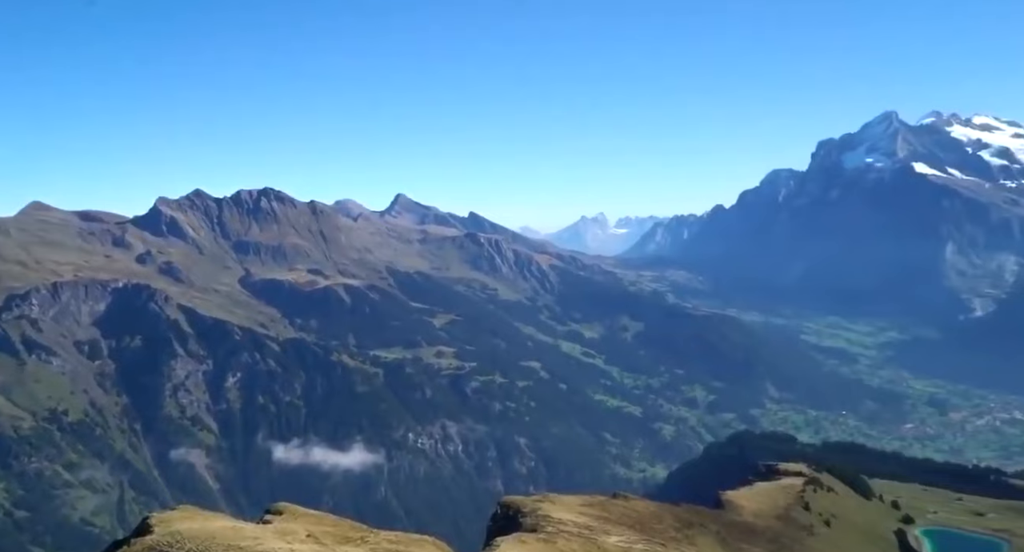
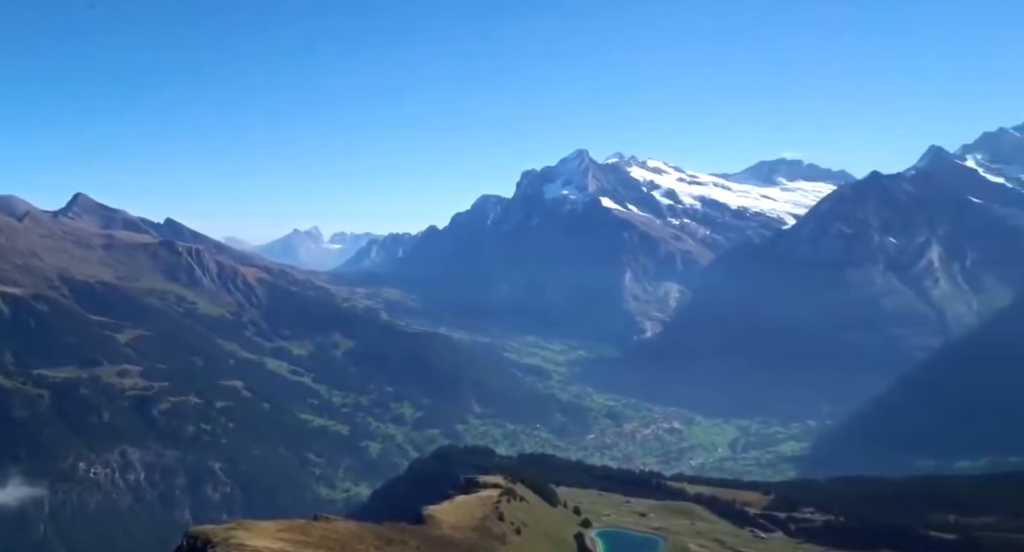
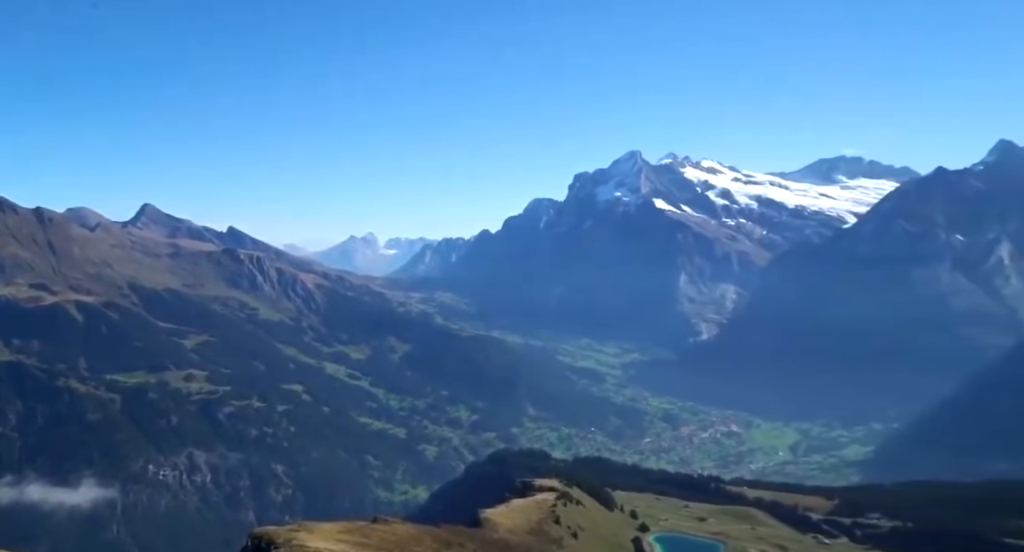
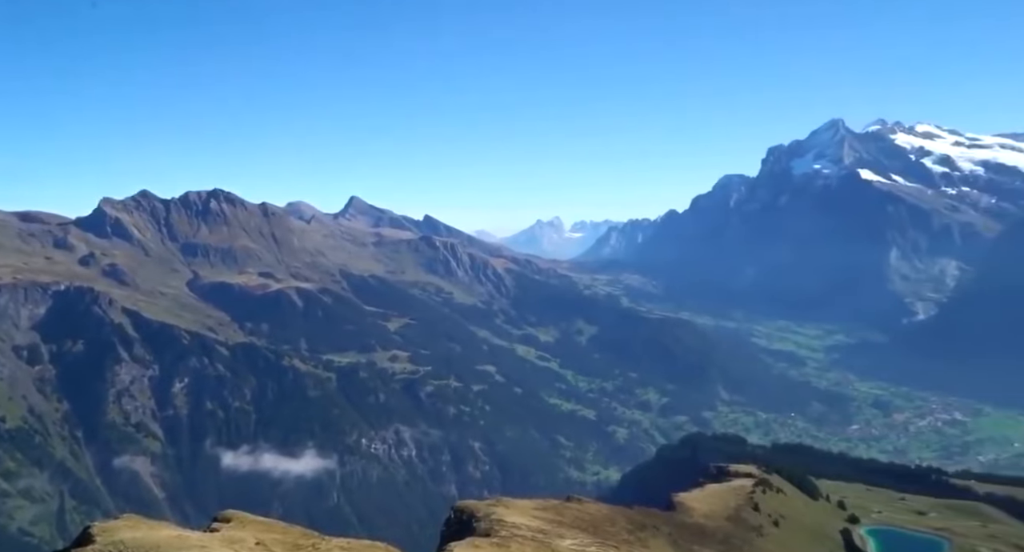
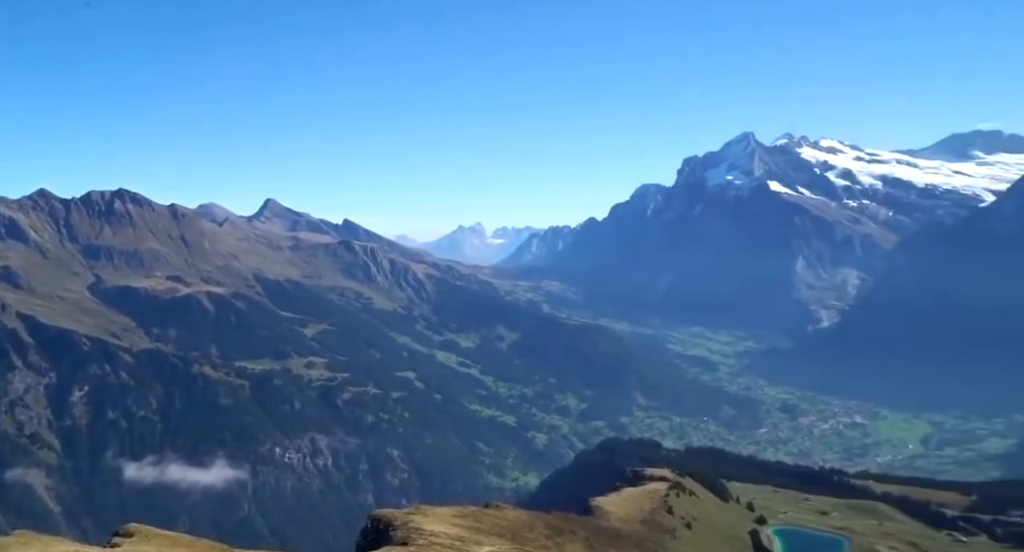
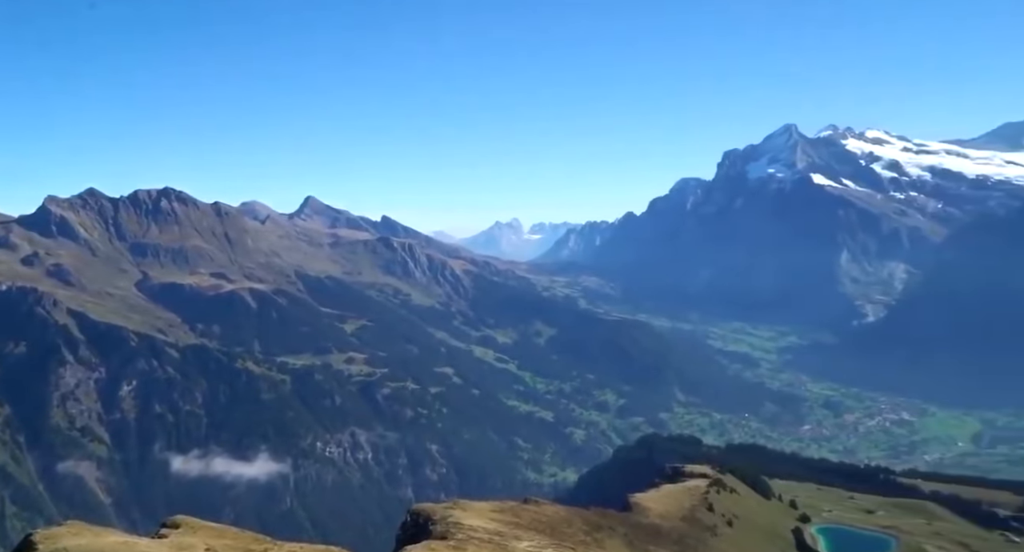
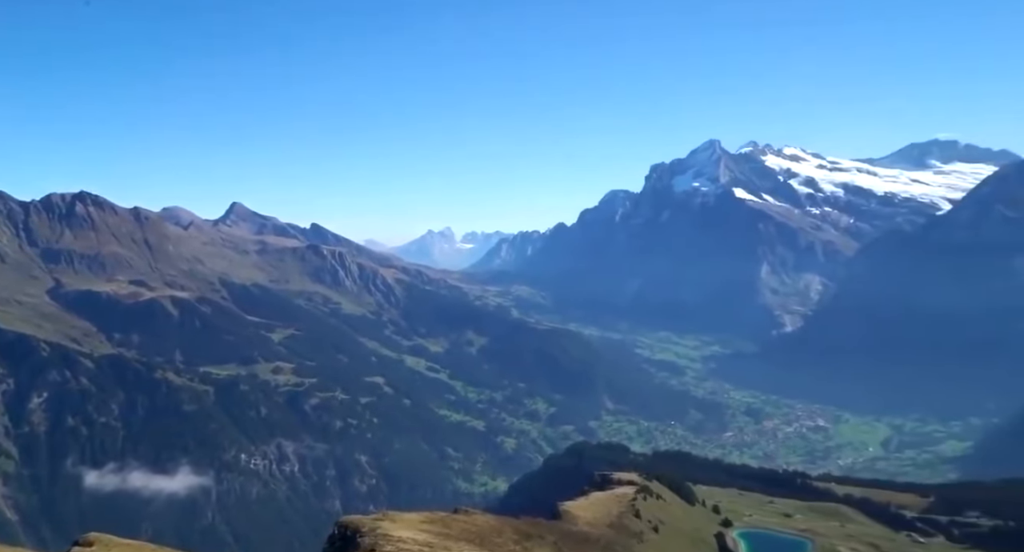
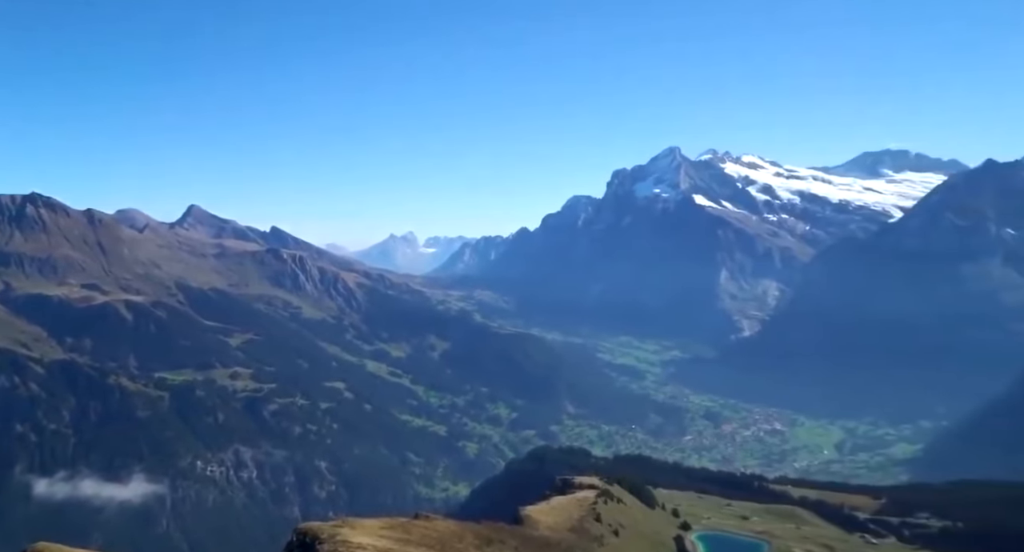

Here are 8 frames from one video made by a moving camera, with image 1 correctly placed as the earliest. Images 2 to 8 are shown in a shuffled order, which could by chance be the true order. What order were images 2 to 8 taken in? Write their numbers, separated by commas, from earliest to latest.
4, 6, 5, 7, 8, 3, 2
